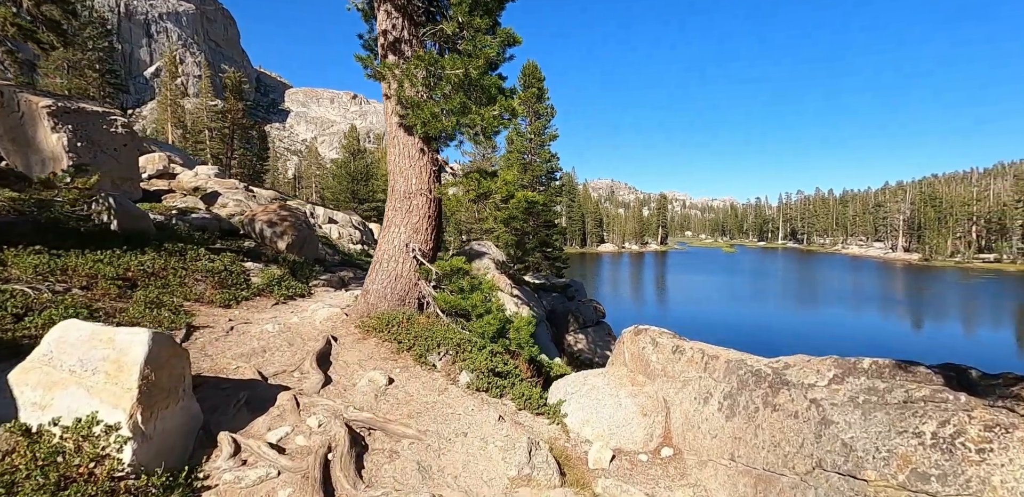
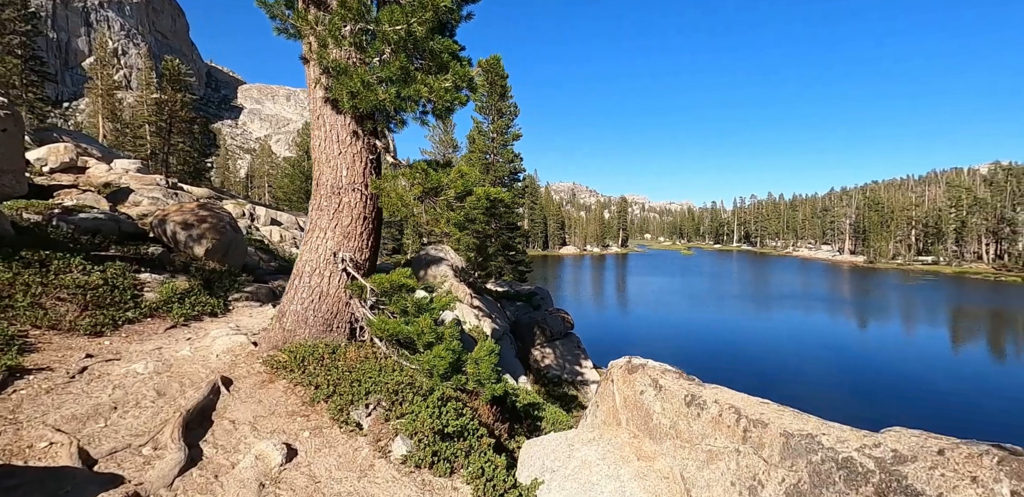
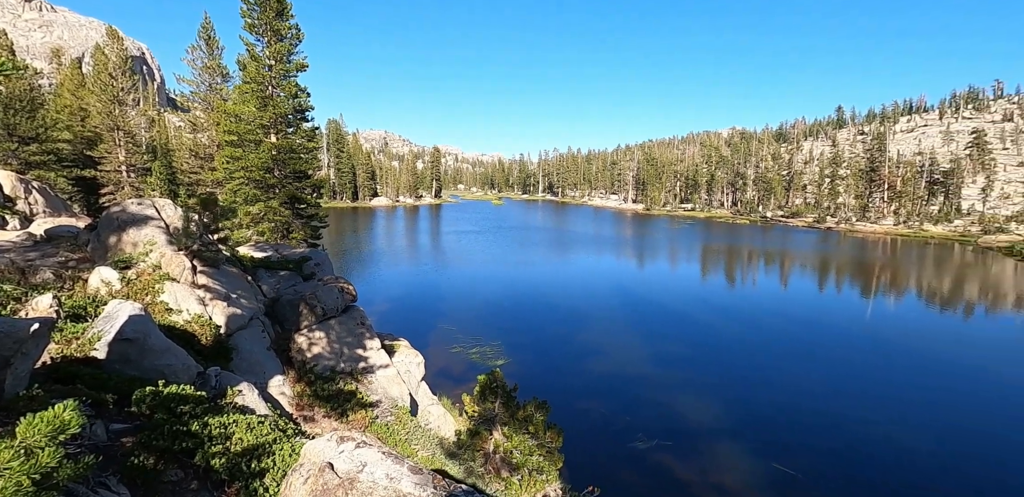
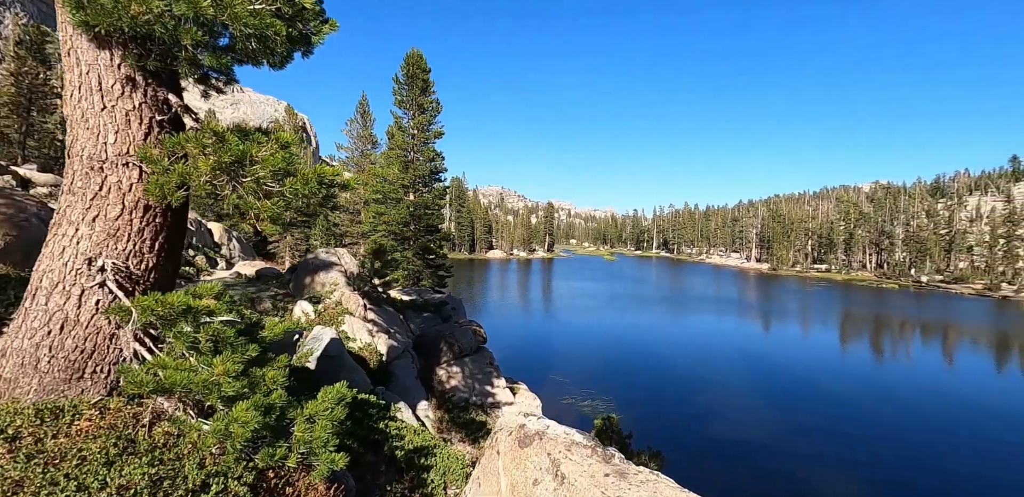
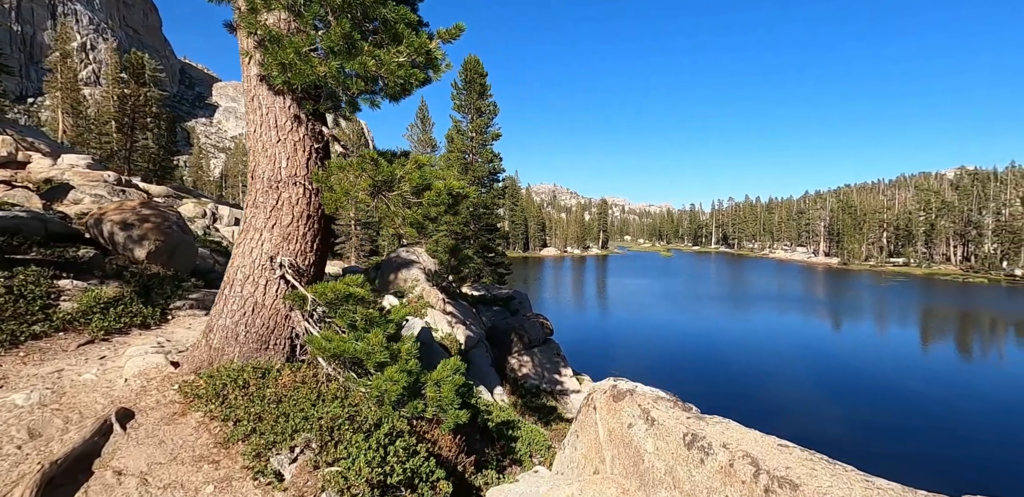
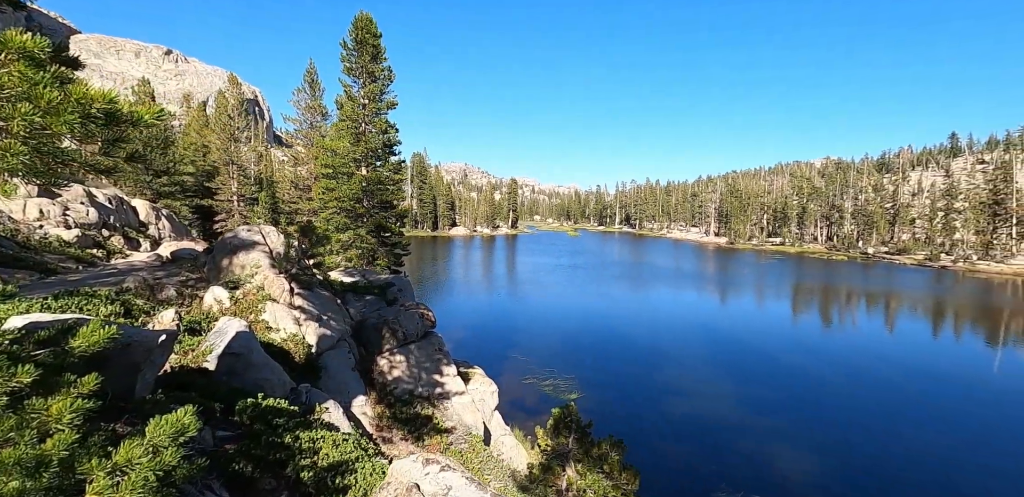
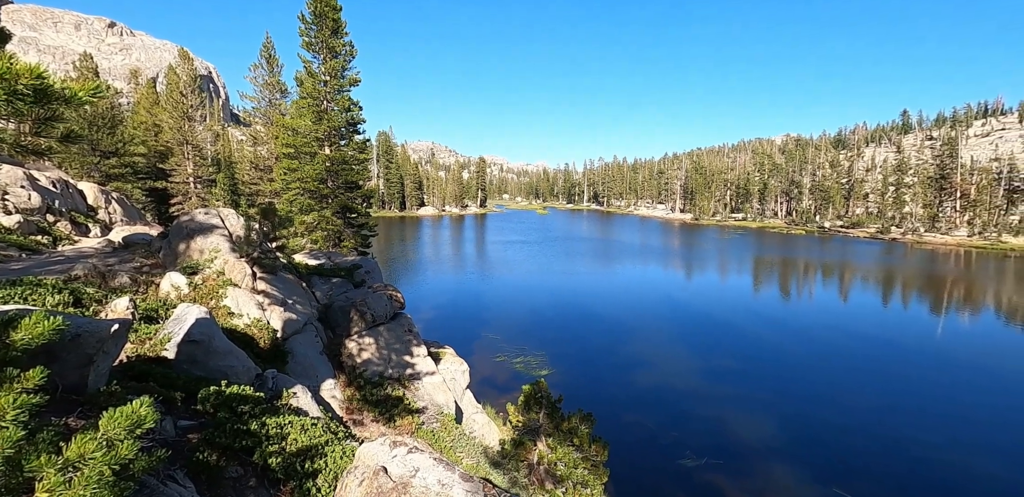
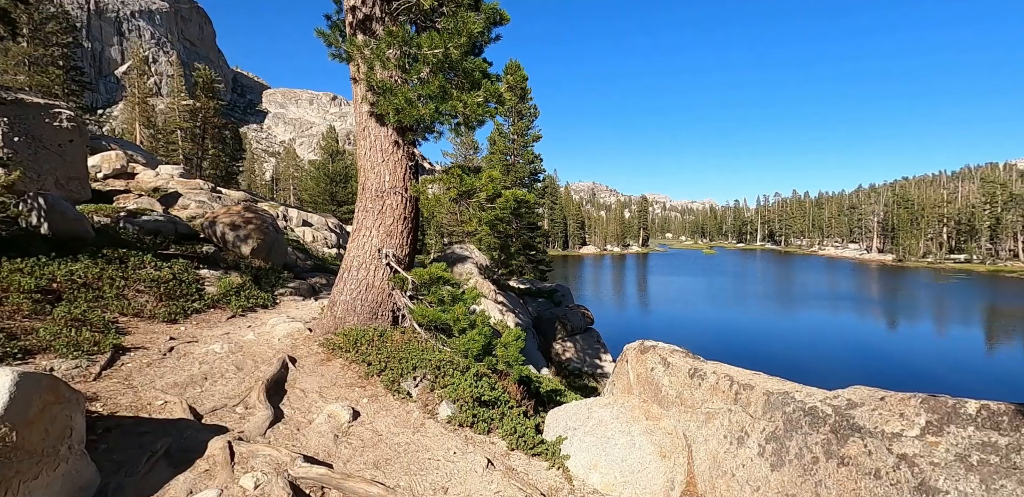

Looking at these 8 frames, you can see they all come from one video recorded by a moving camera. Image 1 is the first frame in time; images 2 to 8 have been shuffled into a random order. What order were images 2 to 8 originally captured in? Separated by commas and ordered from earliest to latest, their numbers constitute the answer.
8, 2, 5, 4, 6, 7, 3
